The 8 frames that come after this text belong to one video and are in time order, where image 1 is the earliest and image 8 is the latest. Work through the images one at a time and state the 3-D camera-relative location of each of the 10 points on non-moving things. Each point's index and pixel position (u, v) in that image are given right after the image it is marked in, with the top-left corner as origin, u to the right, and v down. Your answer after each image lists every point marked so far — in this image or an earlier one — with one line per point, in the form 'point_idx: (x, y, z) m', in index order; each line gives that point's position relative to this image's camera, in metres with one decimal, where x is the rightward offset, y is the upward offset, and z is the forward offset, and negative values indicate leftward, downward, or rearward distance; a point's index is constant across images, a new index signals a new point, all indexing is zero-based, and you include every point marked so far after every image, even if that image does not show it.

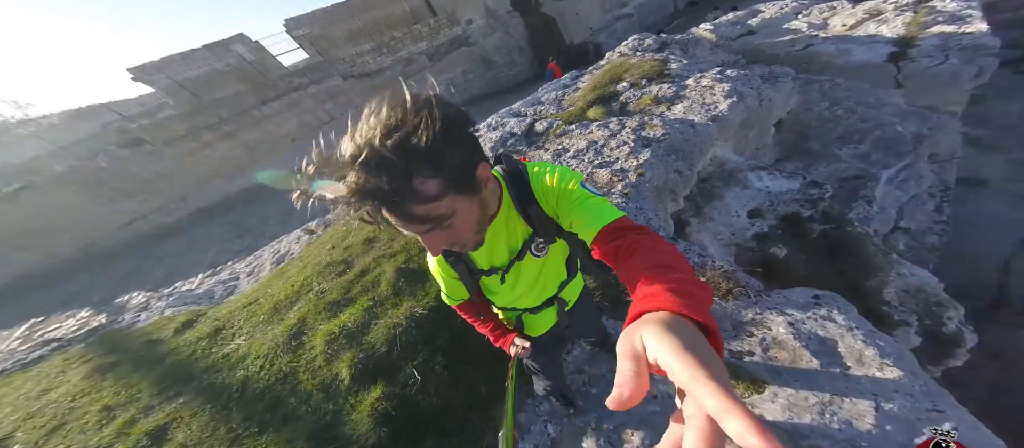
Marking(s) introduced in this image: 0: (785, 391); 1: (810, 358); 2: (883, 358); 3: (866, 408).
0: (+1.8, -1.2, +2.2) m
1: (+2.1, -1.0, +2.4) m
2: (+2.5, -0.9, +2.3) m
3: (+2.1, -1.3, +2.0) m
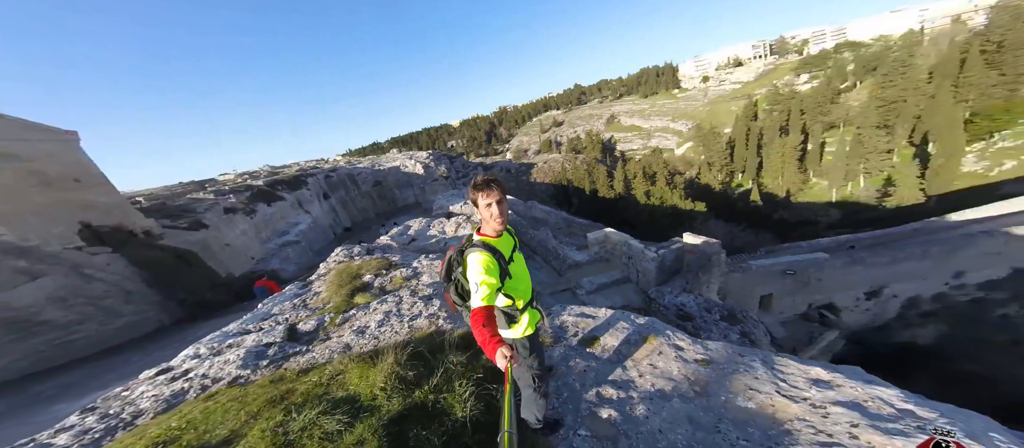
0: (+1.2, -1.4, +4.2) m
1: (+1.1, -1.3, +4.6) m
2: (+1.3, -1.2, +4.9) m
3: (+1.5, -1.3, +4.4) m
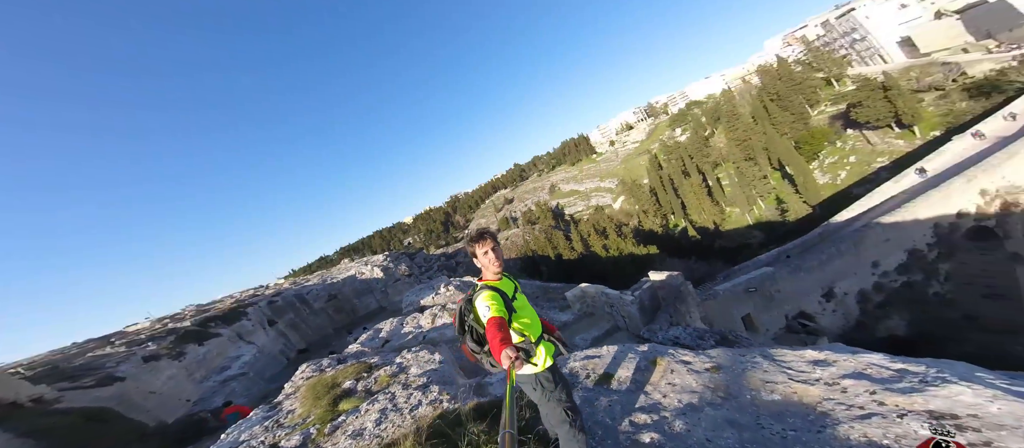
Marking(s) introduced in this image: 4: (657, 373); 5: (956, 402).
0: (+1.3, -1.8, +4.1) m
1: (+1.2, -1.8, +4.5) m
2: (+1.3, -1.8, +4.9) m
3: (+1.6, -1.7, +4.4) m
4: (+1.7, -1.7, +3.8) m
5: (+3.2, -1.3, +2.2) m
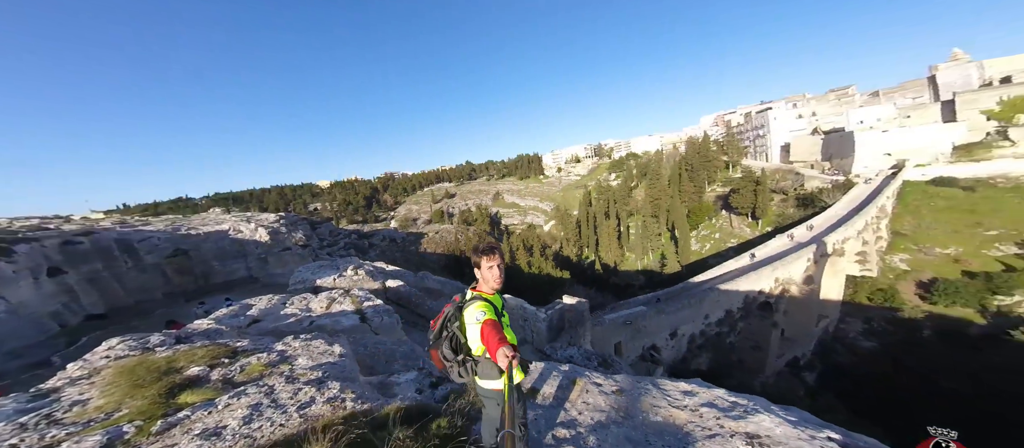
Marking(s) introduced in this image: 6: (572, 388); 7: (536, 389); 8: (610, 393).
0: (+0.4, -2.3, +4.8) m
1: (+0.2, -2.3, +5.0) m
2: (+0.2, -2.3, +5.5) m
3: (+0.6, -2.3, +5.1) m
4: (+0.9, -2.3, +4.6) m
5: (+2.8, -2.2, +3.5) m
6: (+0.9, -2.3, +4.7) m
7: (+0.3, -2.3, +4.7) m
8: (+1.4, -2.3, +4.5) m
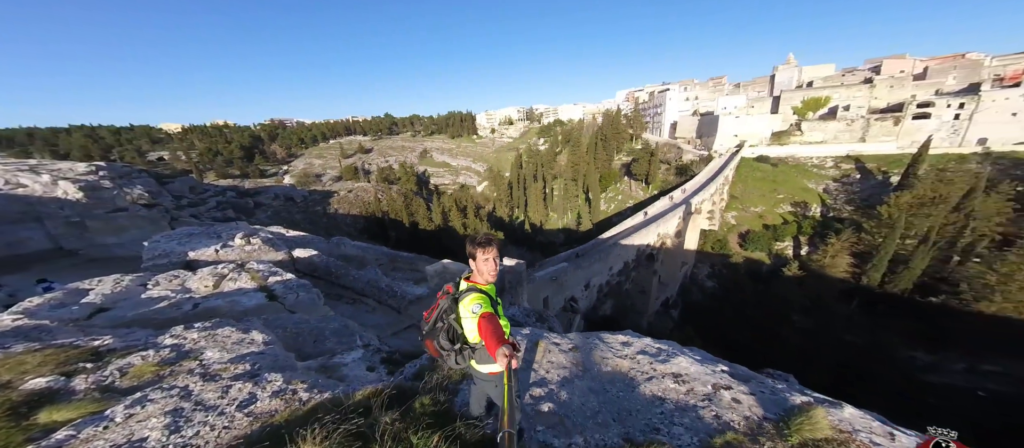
0: (-0.1, -2.1, +5.4) m
1: (-0.4, -2.0, +5.6) m
2: (-0.5, -1.9, +6.0) m
3: (0.0, -2.0, +5.8) m
4: (+0.4, -2.1, +5.4) m
5: (+2.6, -2.2, +4.9) m
6: (+0.4, -2.1, +5.5) m
7: (-0.2, -2.1, +5.4) m
8: (+0.9, -2.1, +5.5) m
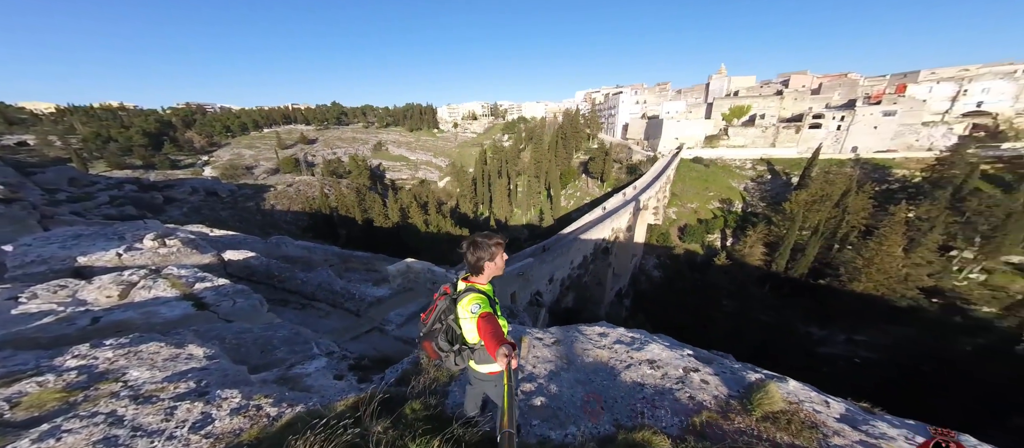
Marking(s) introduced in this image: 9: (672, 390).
0: (-0.3, -2.1, +5.4) m
1: (-0.7, -2.0, +5.6) m
2: (-0.9, -1.9, +6.0) m
3: (-0.3, -2.0, +5.8) m
4: (+0.2, -2.1, +5.5) m
5: (+2.4, -2.1, +5.4) m
6: (+0.1, -2.1, +5.6) m
7: (-0.4, -2.1, +5.3) m
8: (+0.6, -2.1, +5.7) m
9: (+2.3, -2.4, +4.7) m
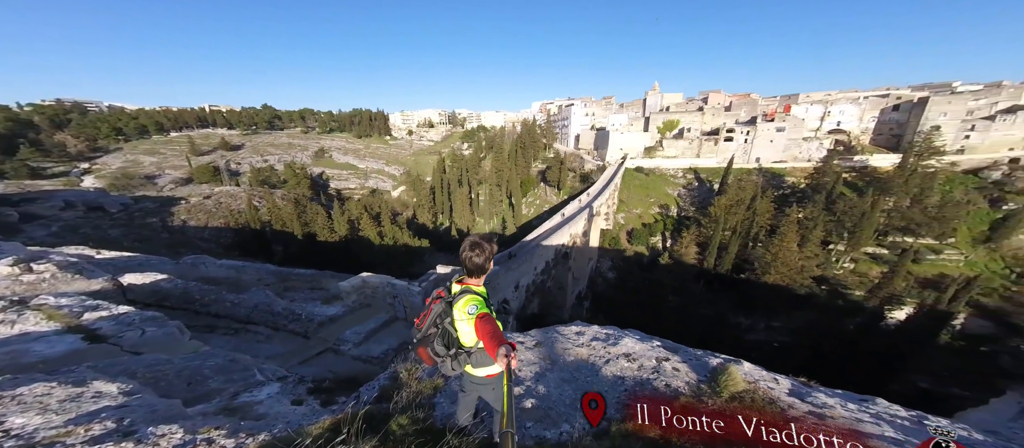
0: (-0.6, -2.2, +5.4) m
1: (-1.0, -2.1, +5.4) m
2: (-1.2, -2.1, +5.8) m
3: (-0.6, -2.1, +5.7) m
4: (-0.1, -2.2, +5.5) m
5: (+2.1, -2.2, +5.8) m
6: (-0.2, -2.2, +5.6) m
7: (-0.7, -2.2, +5.2) m
8: (+0.3, -2.2, +5.7) m
9: (+2.1, -2.4, +5.0) m
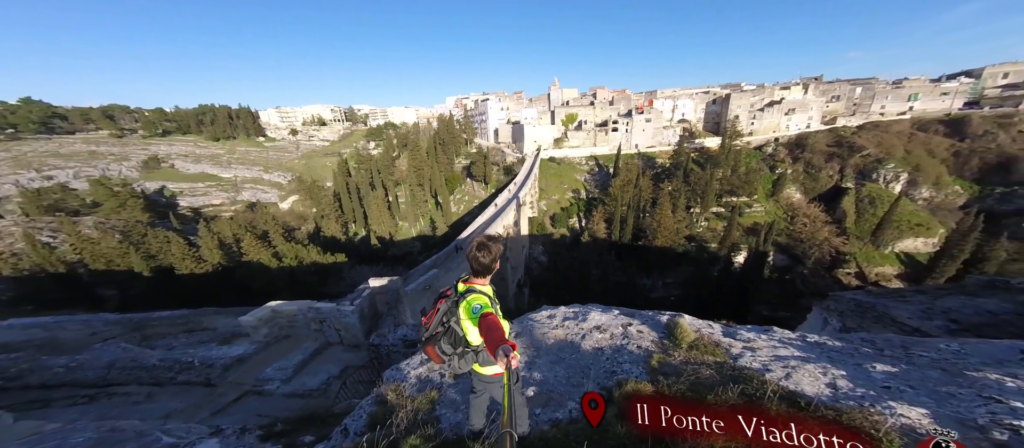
0: (-0.8, -2.2, +5.2) m
1: (-1.2, -2.2, +5.1) m
2: (-1.5, -2.1, +5.4) m
3: (-0.9, -2.1, +5.5) m
4: (-0.3, -2.2, +5.5) m
5: (+1.6, -1.8, +6.4) m
6: (-0.5, -2.2, +5.5) m
7: (-0.8, -2.2, +5.1) m
8: (0.0, -2.1, +5.8) m
9: (+1.9, -2.0, +5.7) m
